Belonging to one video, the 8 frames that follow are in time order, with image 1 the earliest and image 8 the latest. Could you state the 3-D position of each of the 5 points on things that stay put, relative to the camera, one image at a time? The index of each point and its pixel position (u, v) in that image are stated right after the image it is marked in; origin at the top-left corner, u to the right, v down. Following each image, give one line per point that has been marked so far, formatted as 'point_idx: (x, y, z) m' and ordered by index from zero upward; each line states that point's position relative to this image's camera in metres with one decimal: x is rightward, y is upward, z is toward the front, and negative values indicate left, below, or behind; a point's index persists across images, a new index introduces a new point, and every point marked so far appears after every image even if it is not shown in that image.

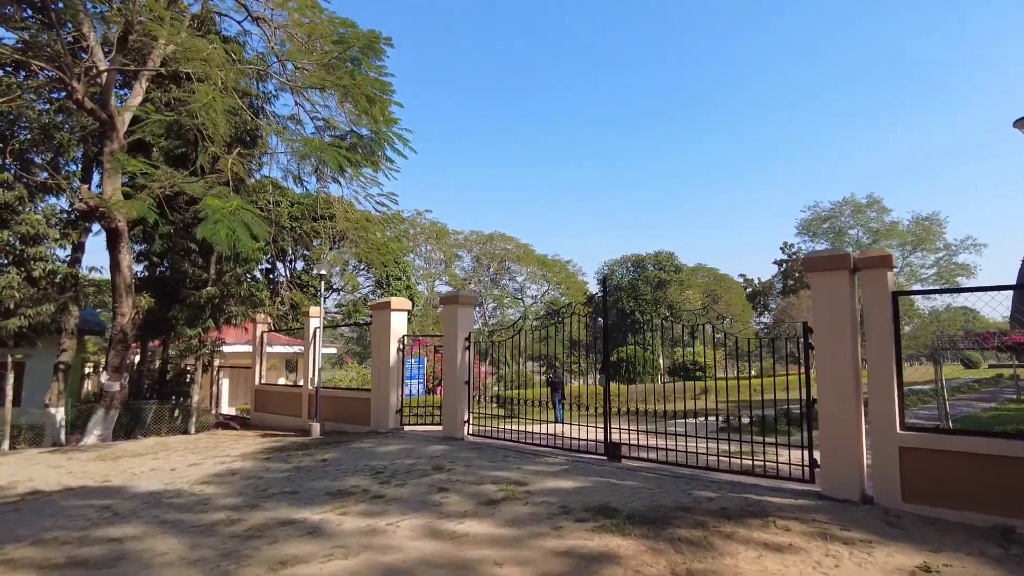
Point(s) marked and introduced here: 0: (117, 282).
0: (-7.9, +0.1, +13.1) m
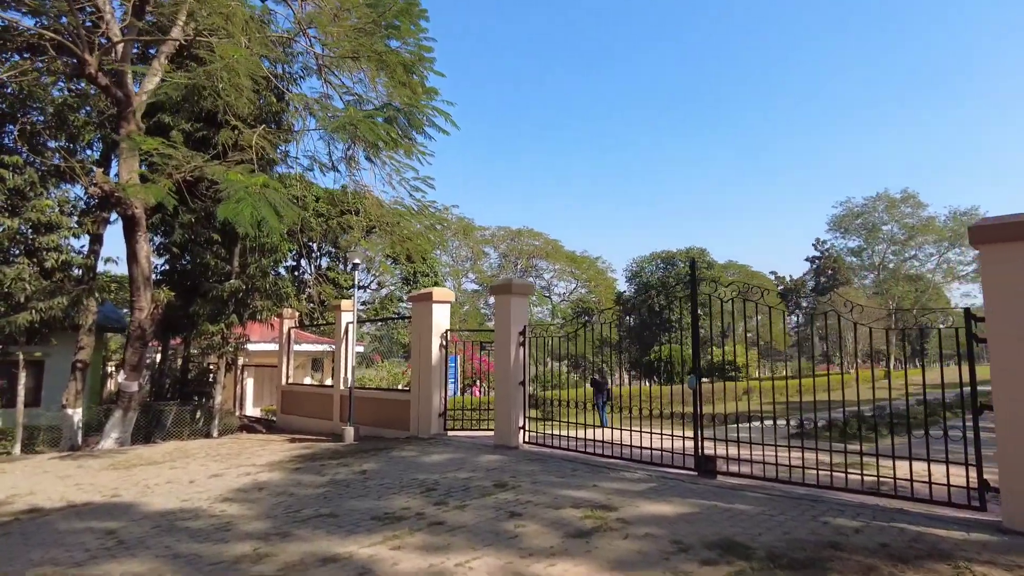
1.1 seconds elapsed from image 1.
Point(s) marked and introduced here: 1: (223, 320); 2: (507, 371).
0: (-7.0, +0.3, +12.2) m
1: (-5.9, -0.6, +13.4) m
2: (-0.1, -1.0, +8.0) m
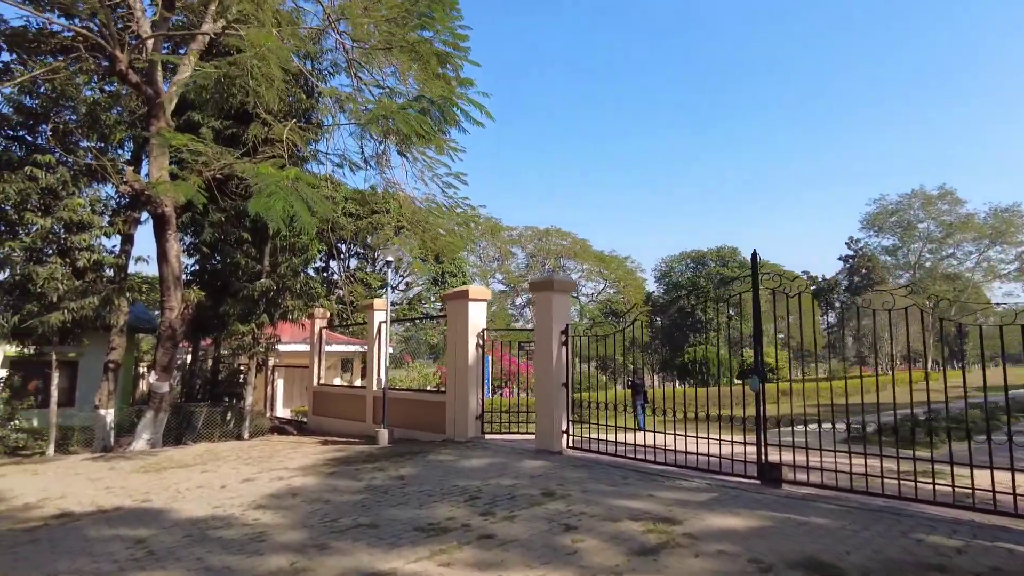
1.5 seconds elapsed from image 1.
0: (-6.4, +0.3, +12.1) m
1: (-5.2, -0.6, +13.2) m
2: (+0.4, -1.0, +7.6) m
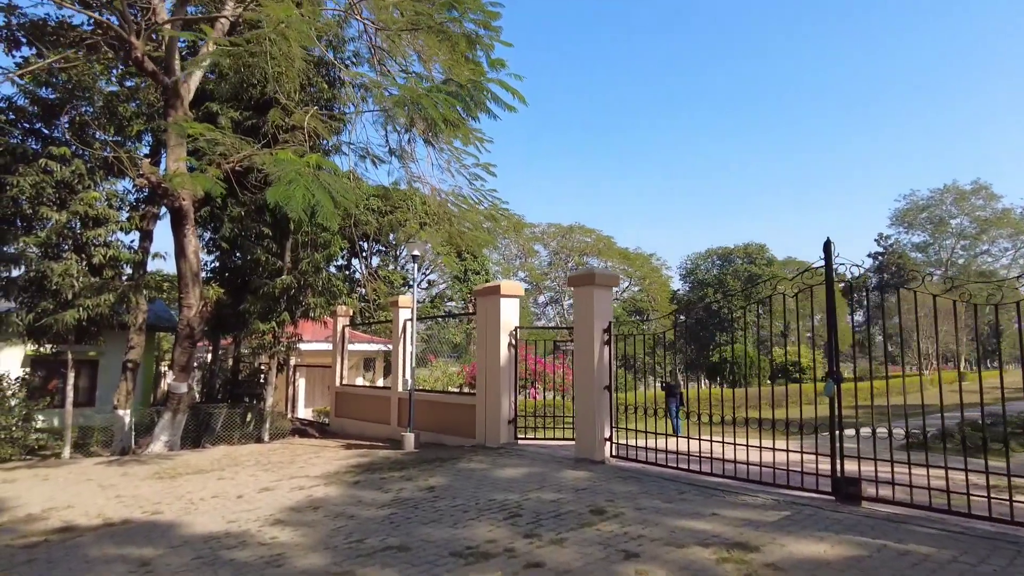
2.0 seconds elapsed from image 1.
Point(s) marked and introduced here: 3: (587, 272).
0: (-5.9, +0.3, +11.7) m
1: (-4.7, -0.6, +12.8) m
2: (+0.8, -0.9, +6.9) m
3: (+0.8, +0.2, +7.0) m
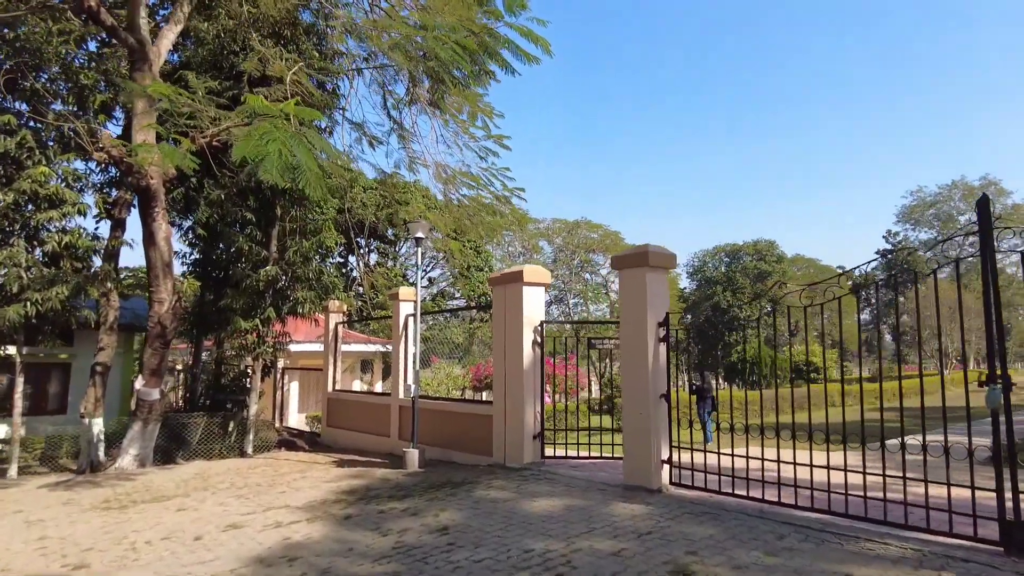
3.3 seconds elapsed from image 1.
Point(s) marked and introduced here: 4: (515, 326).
0: (-5.6, +0.4, +10.2) m
1: (-4.4, -0.5, +11.3) m
2: (+1.1, -0.8, +5.5) m
3: (+1.1, +0.3, +5.6) m
4: (0.0, -0.4, +6.9) m
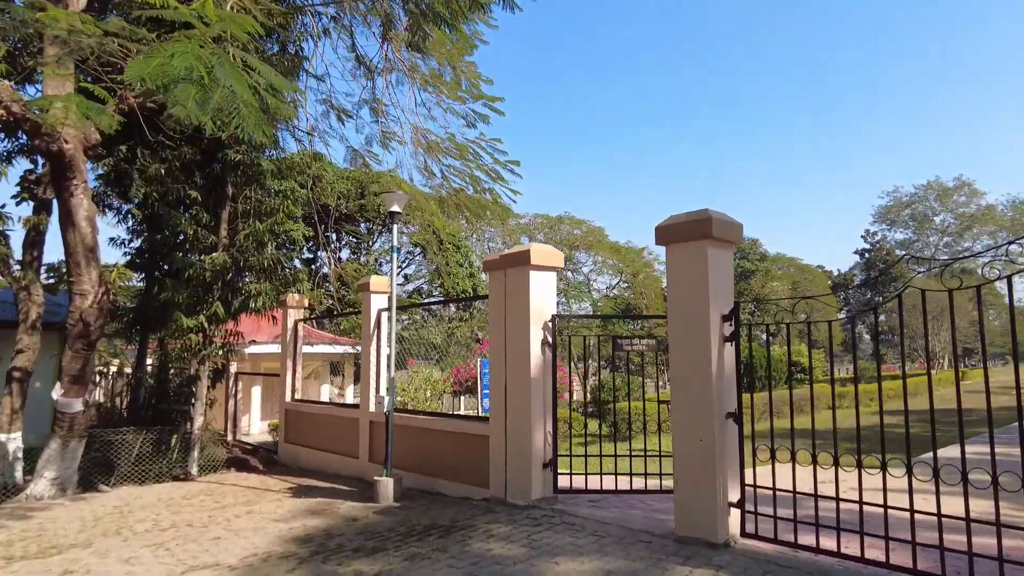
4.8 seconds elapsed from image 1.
0: (-5.7, +0.6, +8.5) m
1: (-4.5, -0.3, +9.6) m
2: (+1.2, -0.6, +4.0) m
3: (+1.1, +0.4, +4.1) m
4: (+0.1, -0.3, +5.4) m
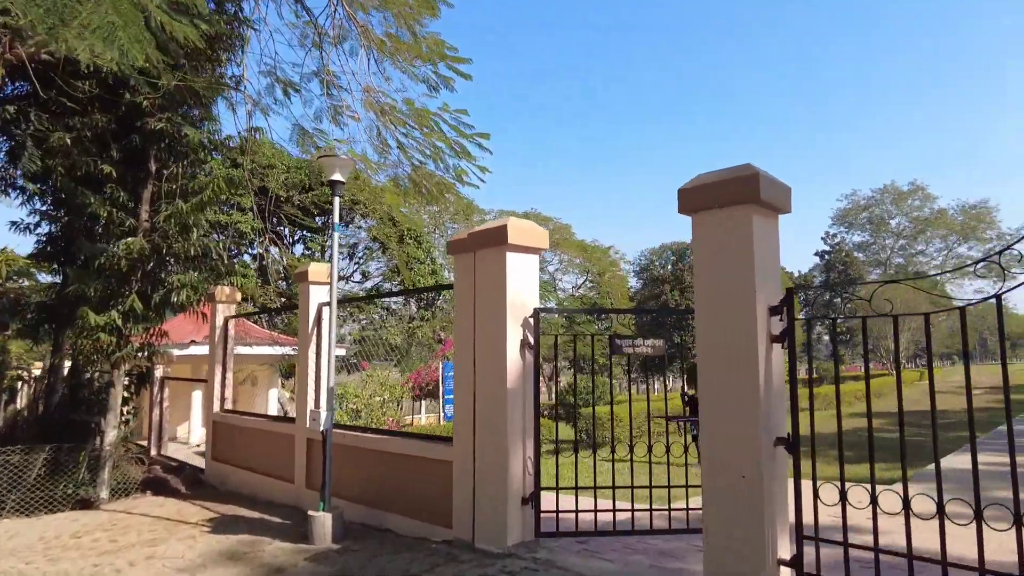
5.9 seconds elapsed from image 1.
0: (-6.0, +0.7, +7.0) m
1: (-5.0, -0.2, +8.2) m
2: (+1.1, -0.6, +2.9) m
3: (+1.0, +0.5, +3.0) m
4: (-0.1, -0.2, +4.2) m
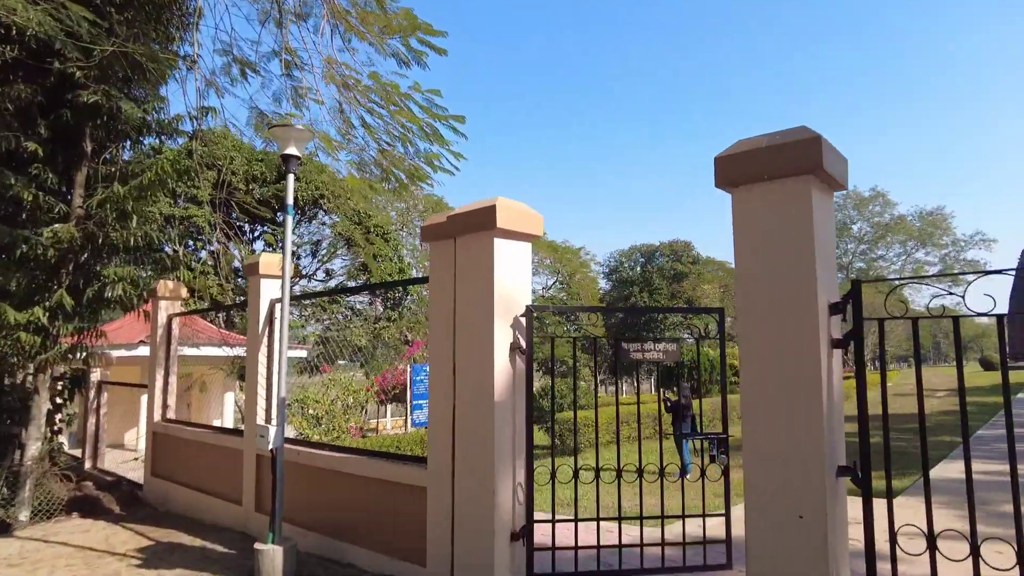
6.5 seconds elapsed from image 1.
0: (-6.2, +0.8, +6.0) m
1: (-5.2, -0.1, +7.3) m
2: (+1.1, -0.5, +2.3) m
3: (+1.0, +0.6, +2.4) m
4: (-0.2, -0.1, +3.6) m
